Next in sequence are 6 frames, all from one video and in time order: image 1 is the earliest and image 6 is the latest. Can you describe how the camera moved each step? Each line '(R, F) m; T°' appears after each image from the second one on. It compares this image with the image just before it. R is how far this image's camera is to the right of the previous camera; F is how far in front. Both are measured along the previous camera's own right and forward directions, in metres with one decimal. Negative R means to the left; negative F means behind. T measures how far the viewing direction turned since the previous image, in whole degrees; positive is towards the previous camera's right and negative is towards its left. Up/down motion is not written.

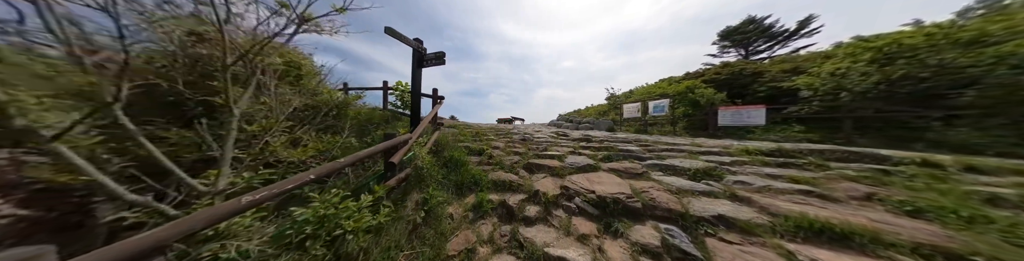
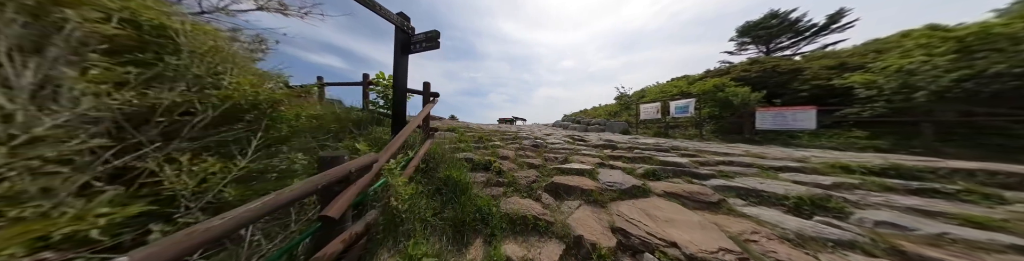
(-0.2, +0.7) m; 0°
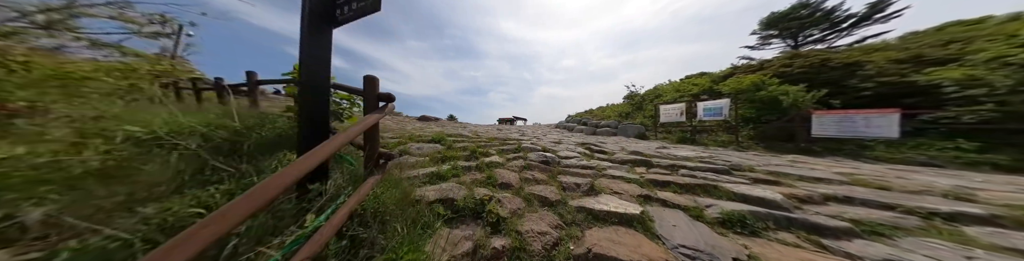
(0.0, +0.8) m; 0°
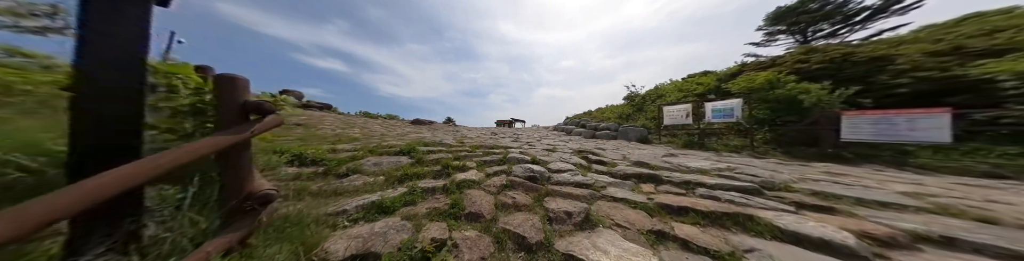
(+0.3, +0.5) m; 0°
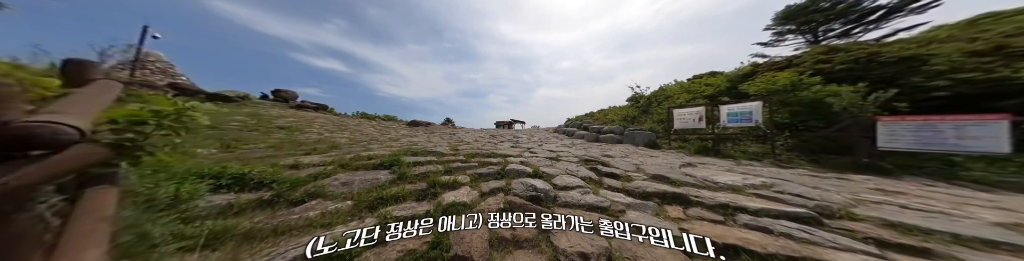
(0.0, +0.4) m; 0°
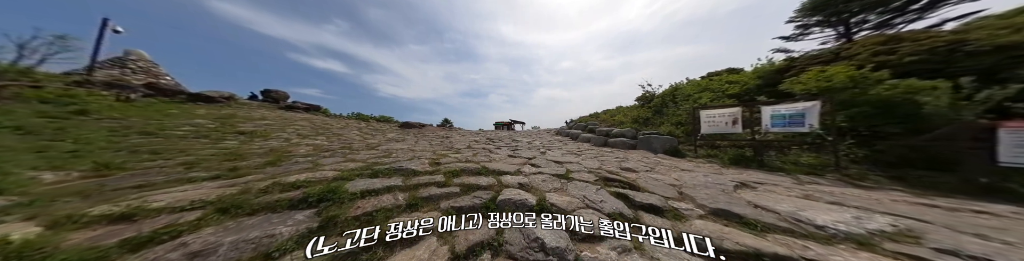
(+0.1, +0.8) m; 0°
